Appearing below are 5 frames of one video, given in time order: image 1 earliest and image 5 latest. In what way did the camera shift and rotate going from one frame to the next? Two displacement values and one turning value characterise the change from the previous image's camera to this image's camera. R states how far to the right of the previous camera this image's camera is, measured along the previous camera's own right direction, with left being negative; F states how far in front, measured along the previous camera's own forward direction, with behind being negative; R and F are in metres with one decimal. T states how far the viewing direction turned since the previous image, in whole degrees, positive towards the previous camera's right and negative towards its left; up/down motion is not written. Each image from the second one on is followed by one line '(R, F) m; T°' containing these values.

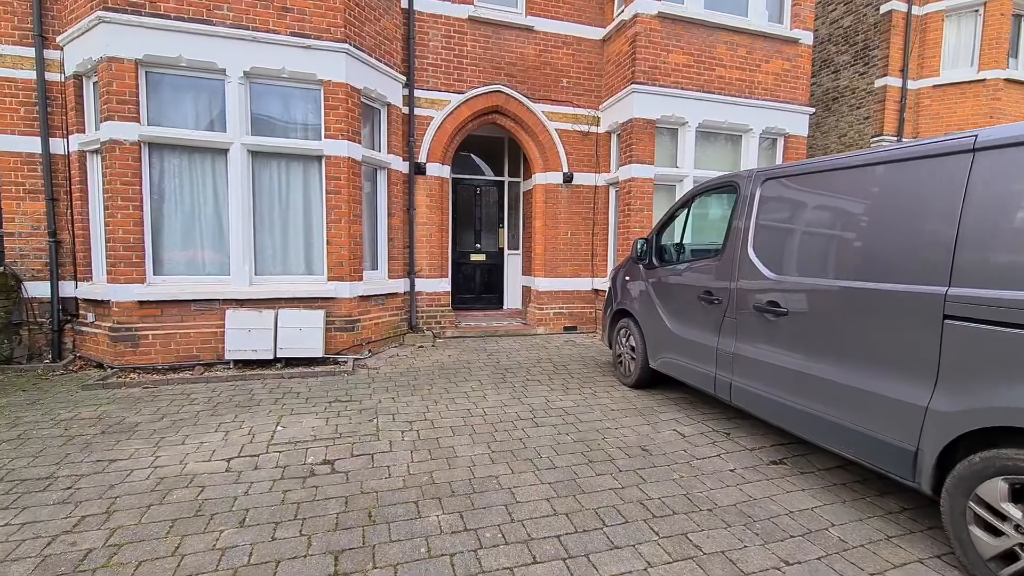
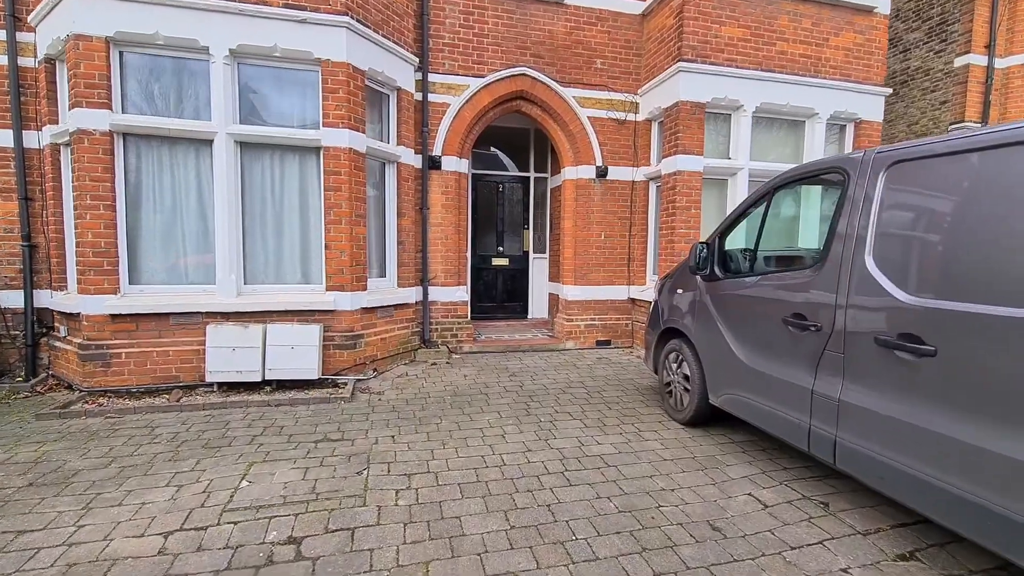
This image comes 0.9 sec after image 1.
(0.0, +0.9) m; -3°
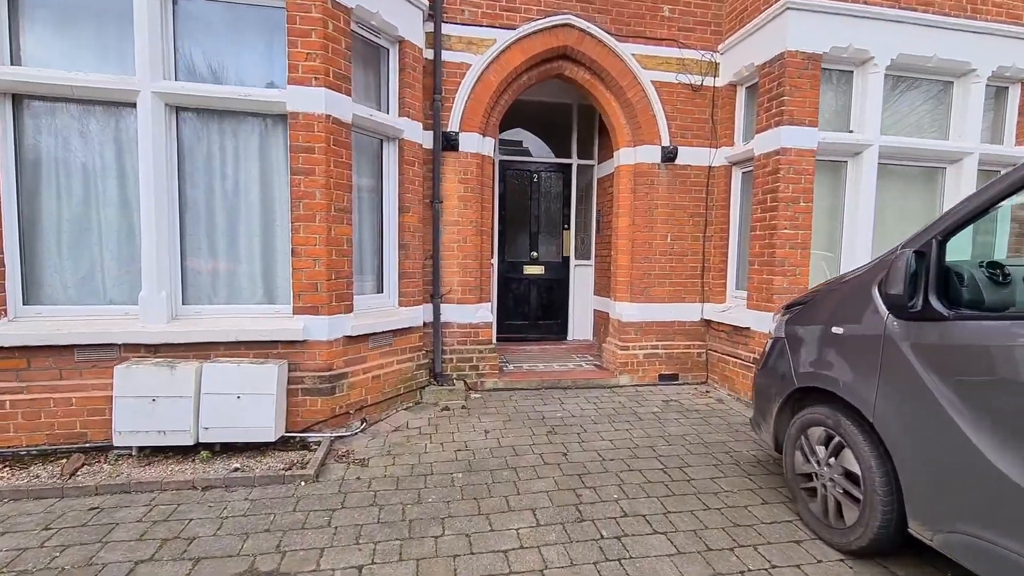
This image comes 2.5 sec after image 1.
(-0.1, +1.6) m; -4°
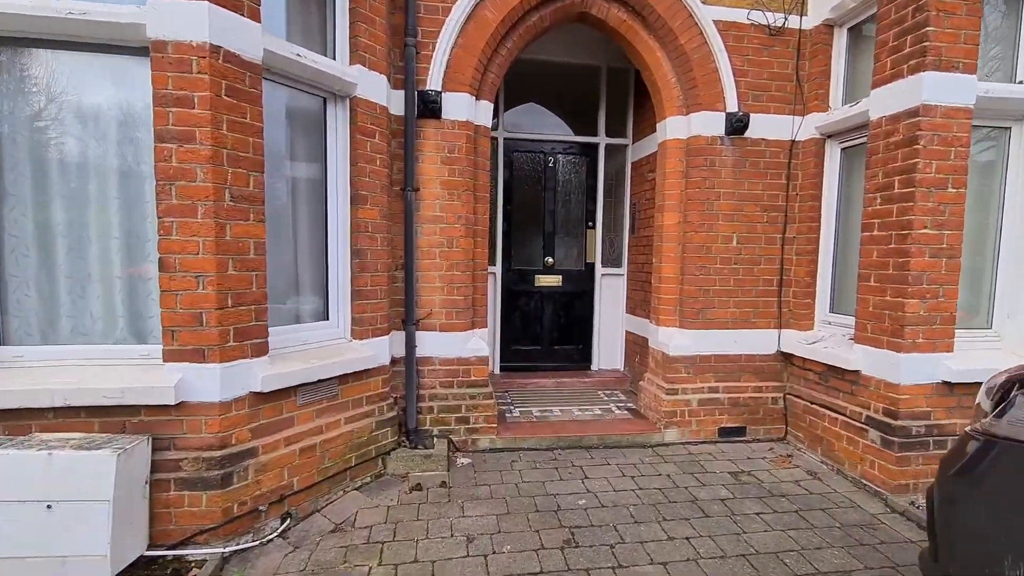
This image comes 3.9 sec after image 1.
(+0.1, +1.5) m; -2°
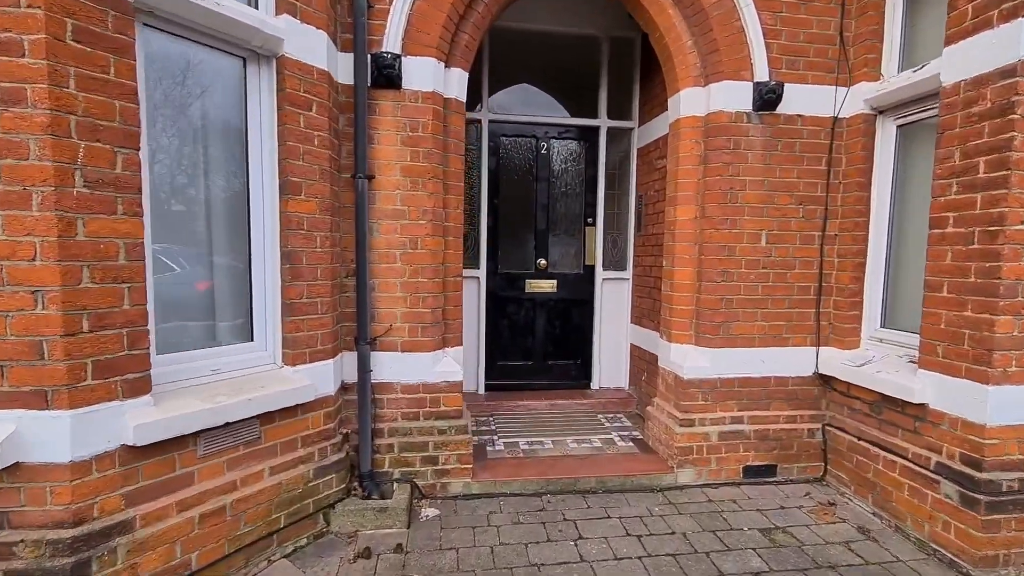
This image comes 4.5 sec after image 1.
(+0.2, +0.7) m; -1°
